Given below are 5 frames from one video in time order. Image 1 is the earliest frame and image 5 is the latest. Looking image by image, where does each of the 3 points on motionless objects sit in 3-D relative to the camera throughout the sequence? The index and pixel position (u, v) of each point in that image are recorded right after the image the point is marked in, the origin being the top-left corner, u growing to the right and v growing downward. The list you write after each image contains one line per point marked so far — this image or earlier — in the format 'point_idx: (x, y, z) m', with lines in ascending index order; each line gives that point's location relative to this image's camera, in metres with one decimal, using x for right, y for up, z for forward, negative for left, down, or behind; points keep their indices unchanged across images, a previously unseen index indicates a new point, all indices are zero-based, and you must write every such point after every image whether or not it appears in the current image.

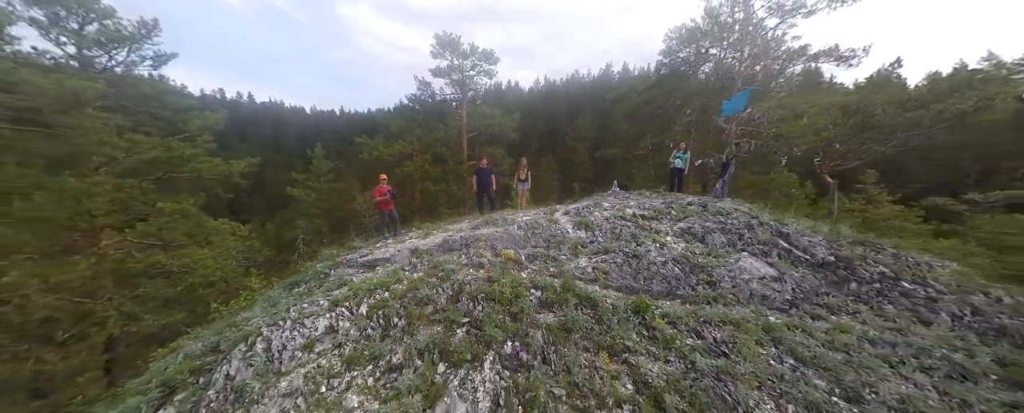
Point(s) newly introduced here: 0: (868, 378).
0: (+5.4, -2.6, +5.0) m
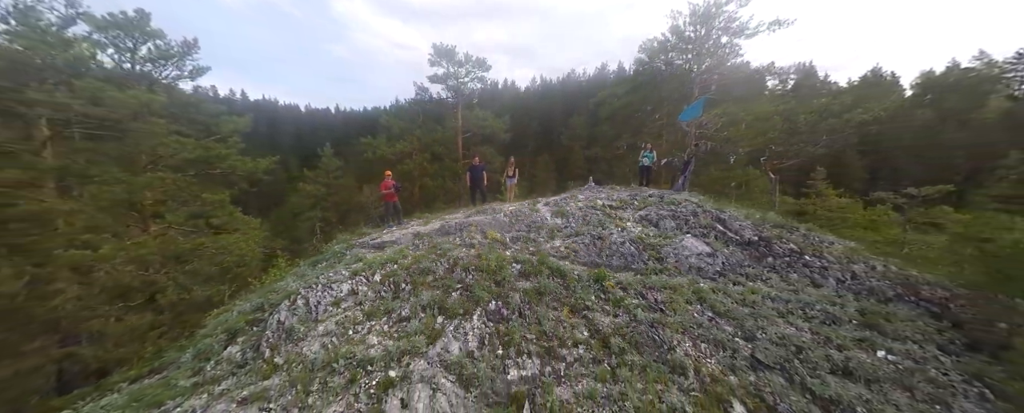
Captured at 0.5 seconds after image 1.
0: (+5.0, -2.4, +6.6) m
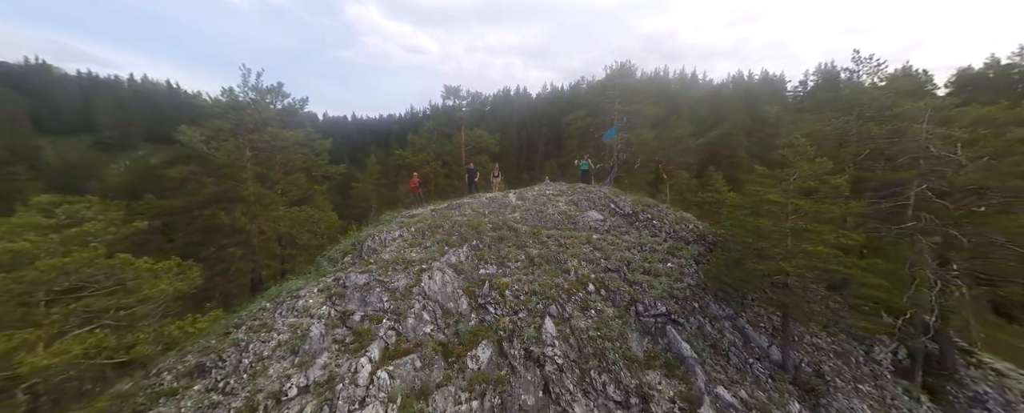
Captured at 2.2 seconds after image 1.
0: (+3.9, -1.8, +12.5) m
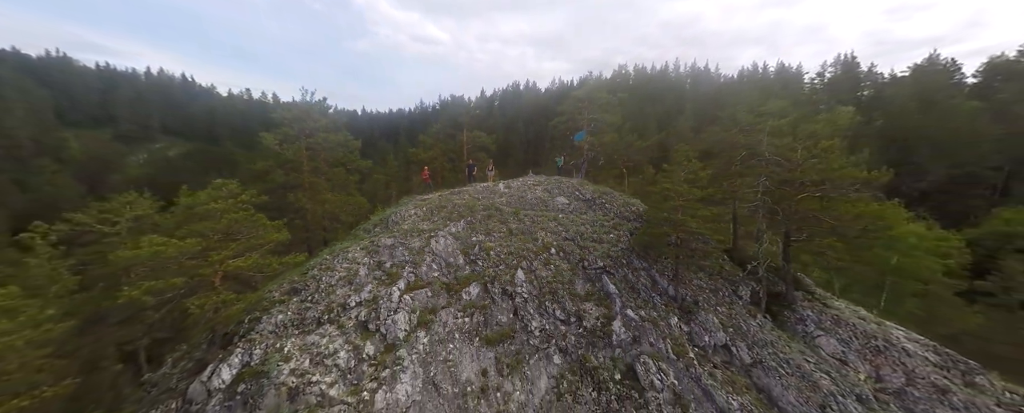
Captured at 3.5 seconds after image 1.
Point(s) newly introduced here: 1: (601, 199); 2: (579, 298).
0: (+3.2, -1.0, +16.8) m
1: (+5.2, +0.4, +18.8) m
2: (+2.8, -3.8, +13.6) m
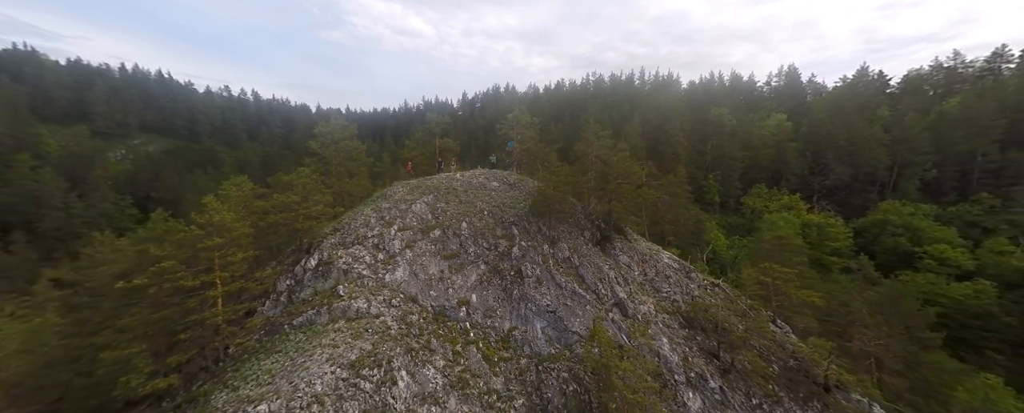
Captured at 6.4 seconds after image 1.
0: (-0.9, +0.5, +27.4) m
1: (+1.0, +2.0, +29.6) m
2: (-1.1, -2.3, +24.2) m
